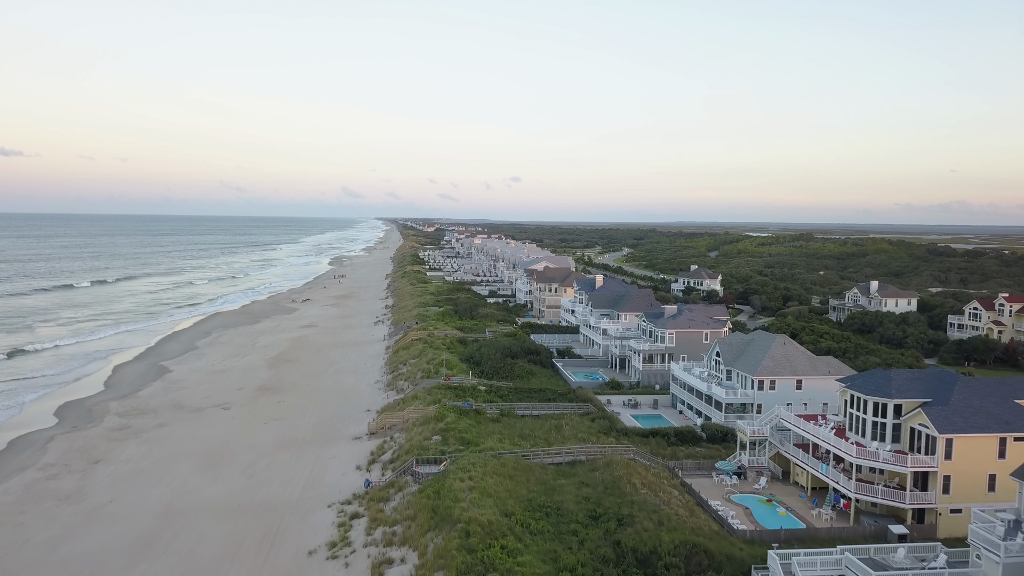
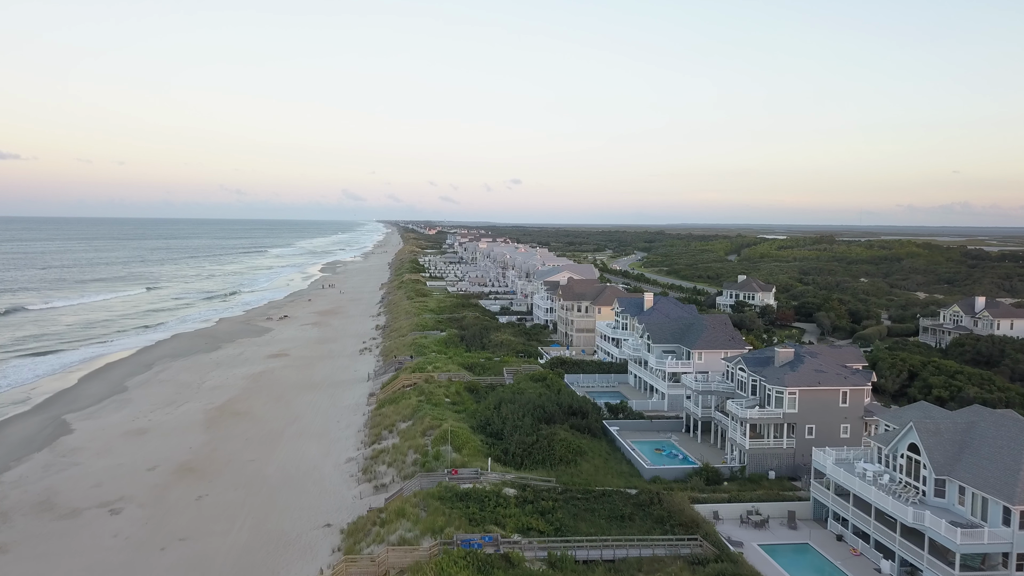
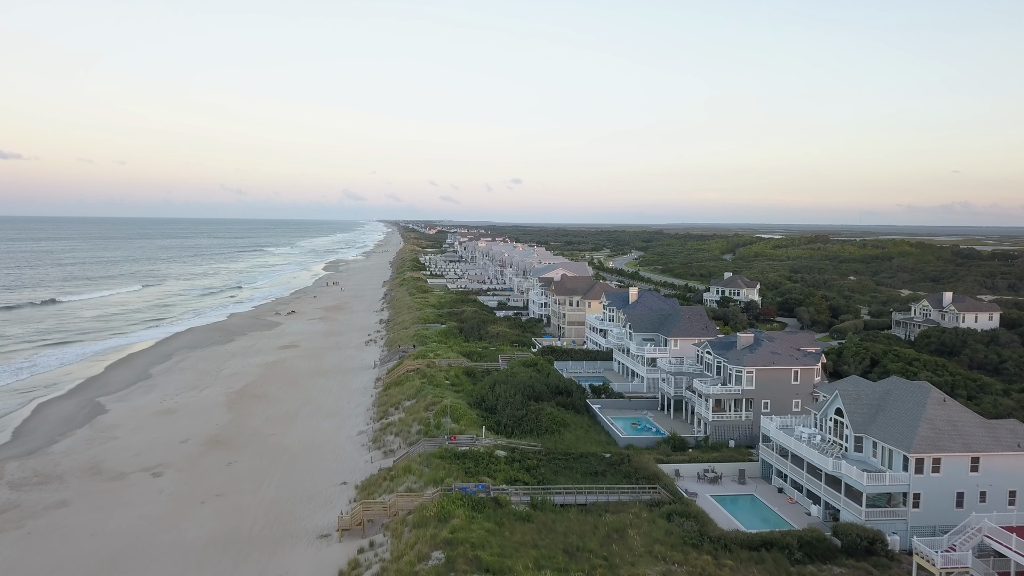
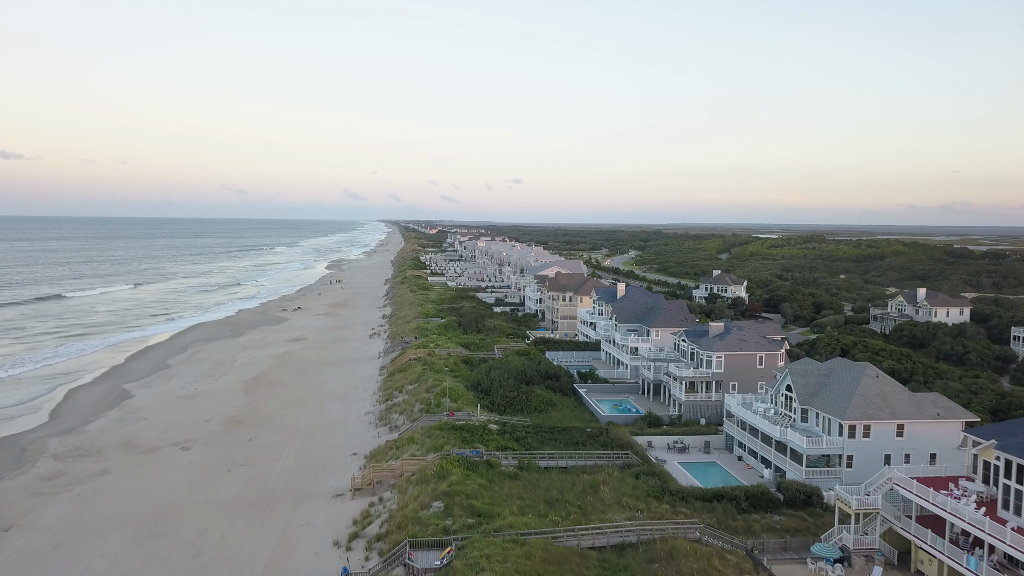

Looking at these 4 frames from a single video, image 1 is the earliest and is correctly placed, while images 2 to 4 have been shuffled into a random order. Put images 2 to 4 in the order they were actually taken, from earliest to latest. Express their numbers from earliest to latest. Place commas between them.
4, 3, 2
